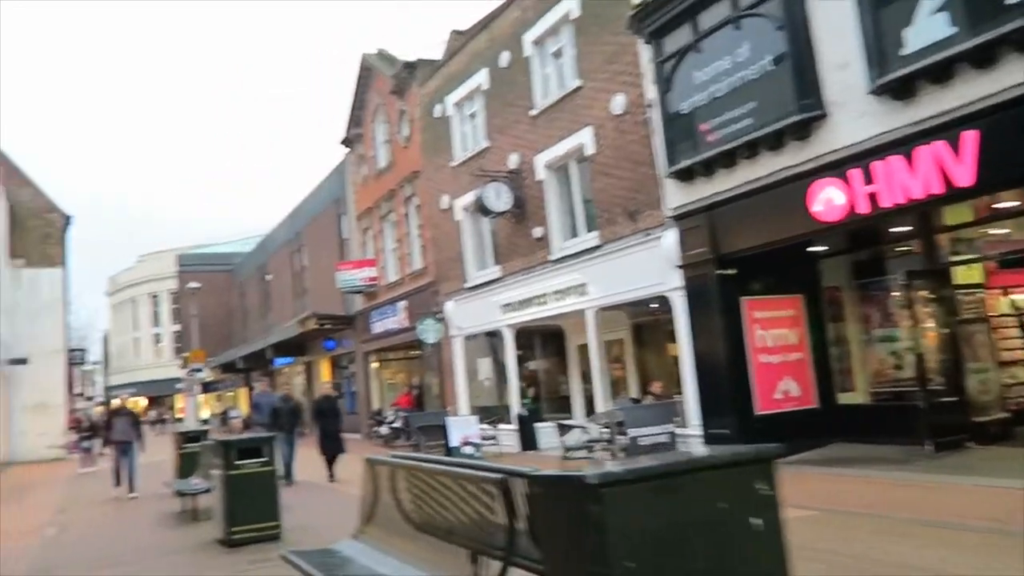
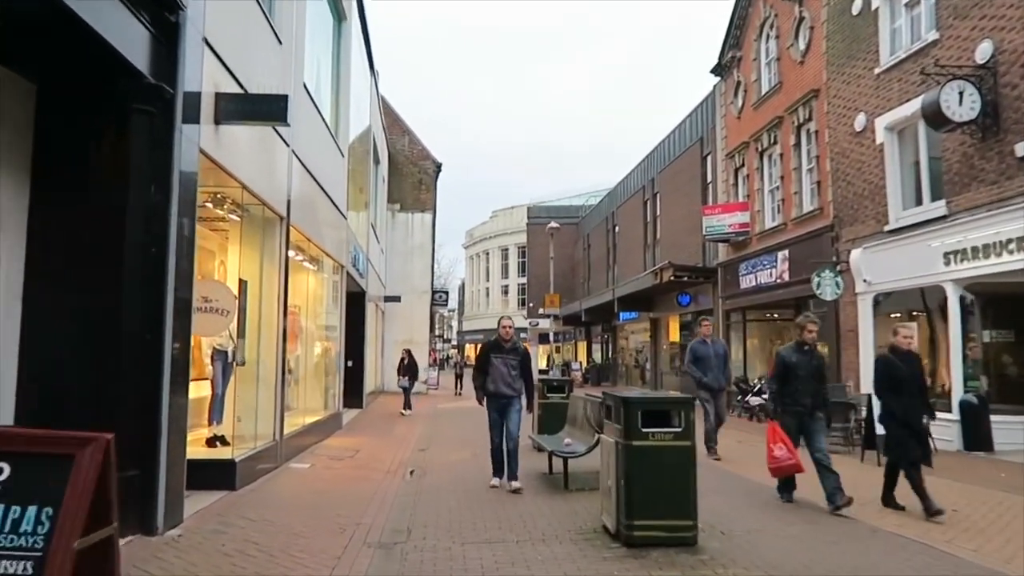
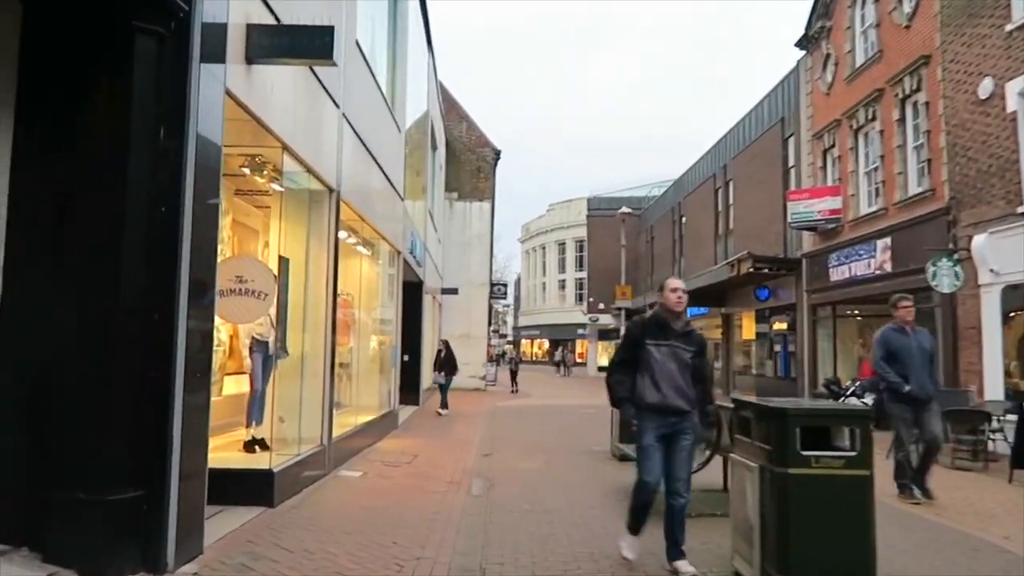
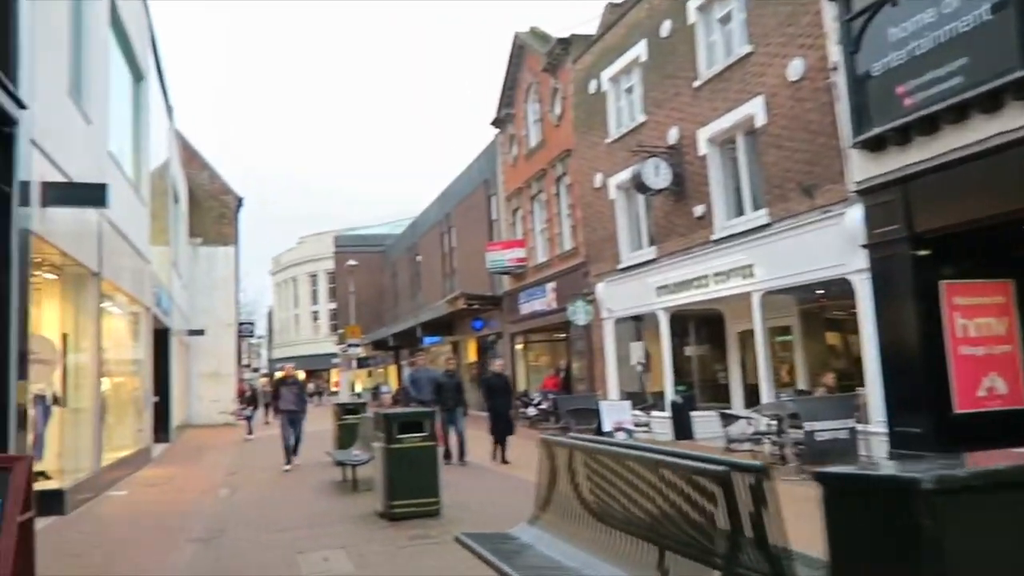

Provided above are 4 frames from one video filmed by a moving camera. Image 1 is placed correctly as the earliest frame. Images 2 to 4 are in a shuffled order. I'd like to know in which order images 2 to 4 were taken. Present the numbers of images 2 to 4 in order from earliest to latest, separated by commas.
4, 2, 3
